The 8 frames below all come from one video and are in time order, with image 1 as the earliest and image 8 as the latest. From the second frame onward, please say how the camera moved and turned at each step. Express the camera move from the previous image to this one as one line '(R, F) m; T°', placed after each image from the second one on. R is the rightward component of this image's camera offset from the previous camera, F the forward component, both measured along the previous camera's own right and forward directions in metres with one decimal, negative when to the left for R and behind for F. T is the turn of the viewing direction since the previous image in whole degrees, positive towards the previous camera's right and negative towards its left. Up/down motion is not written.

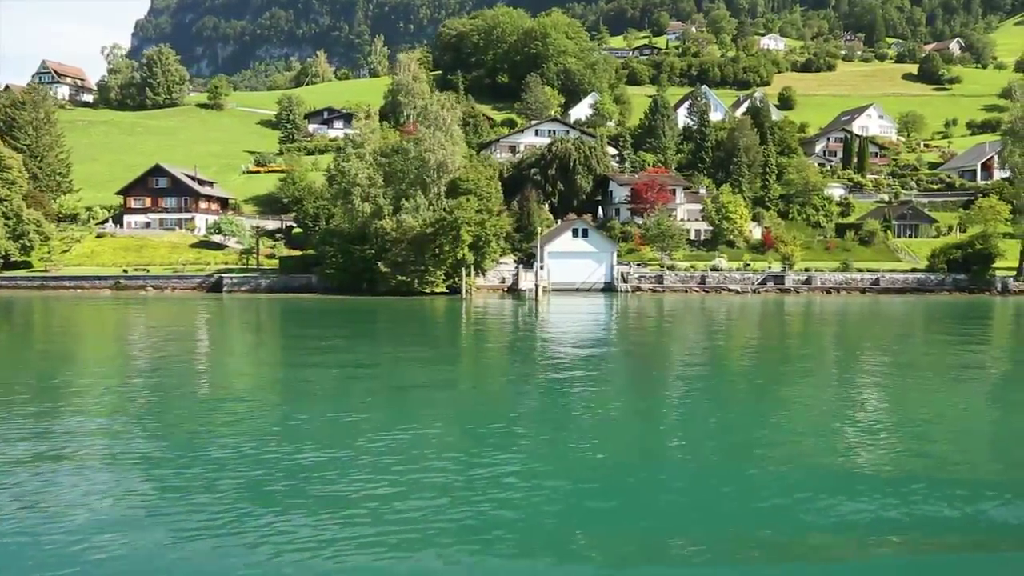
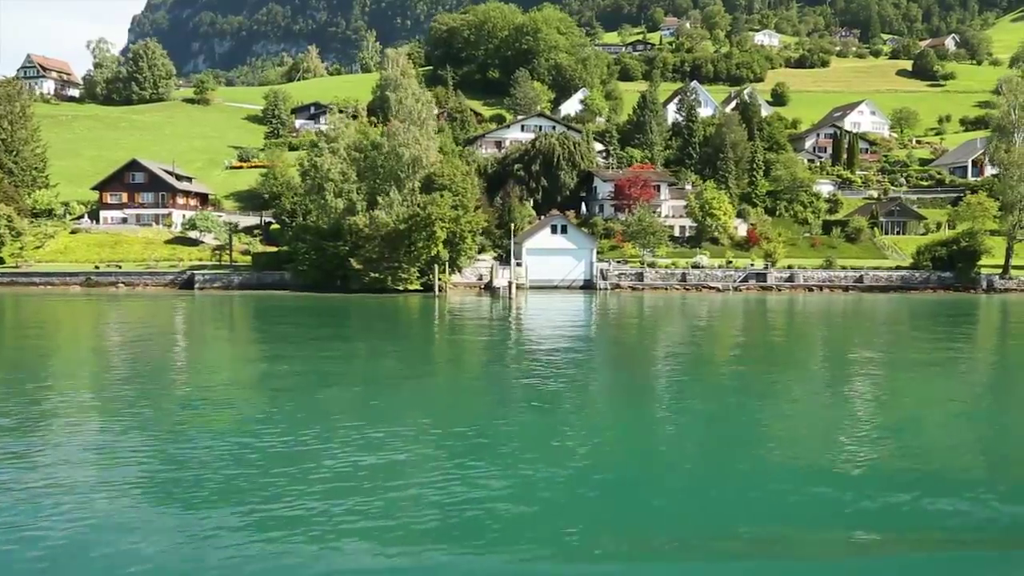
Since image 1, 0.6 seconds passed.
(+1.5, +1.1) m; 0°
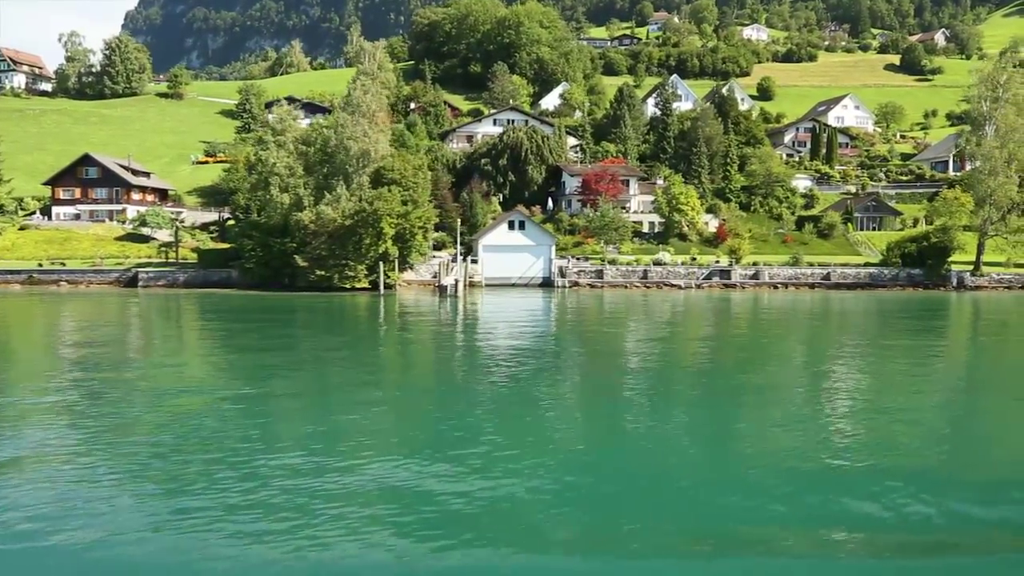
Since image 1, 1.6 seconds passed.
(+3.0, +2.0) m; 0°
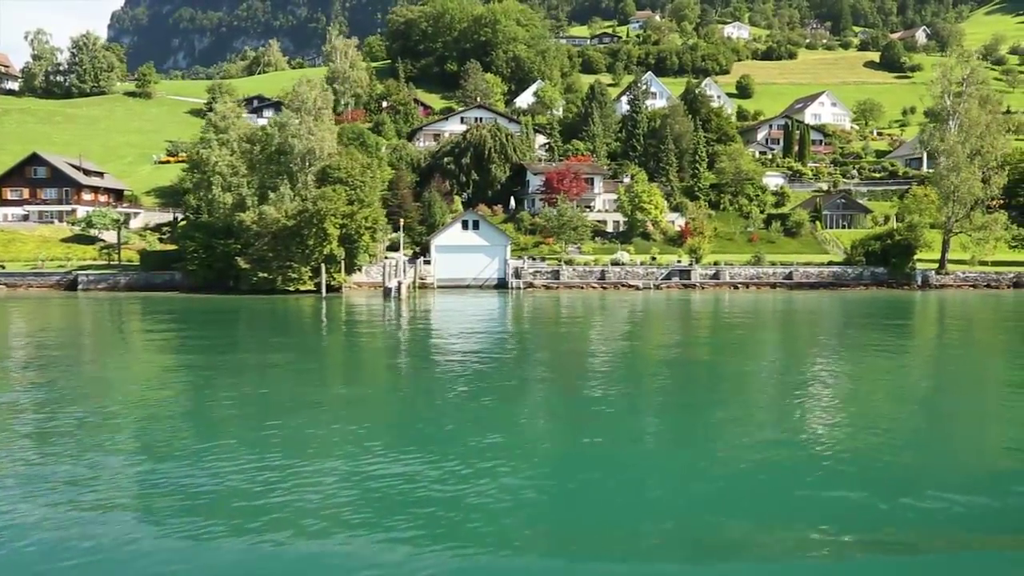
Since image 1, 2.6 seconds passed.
(+2.6, +1.7) m; +1°
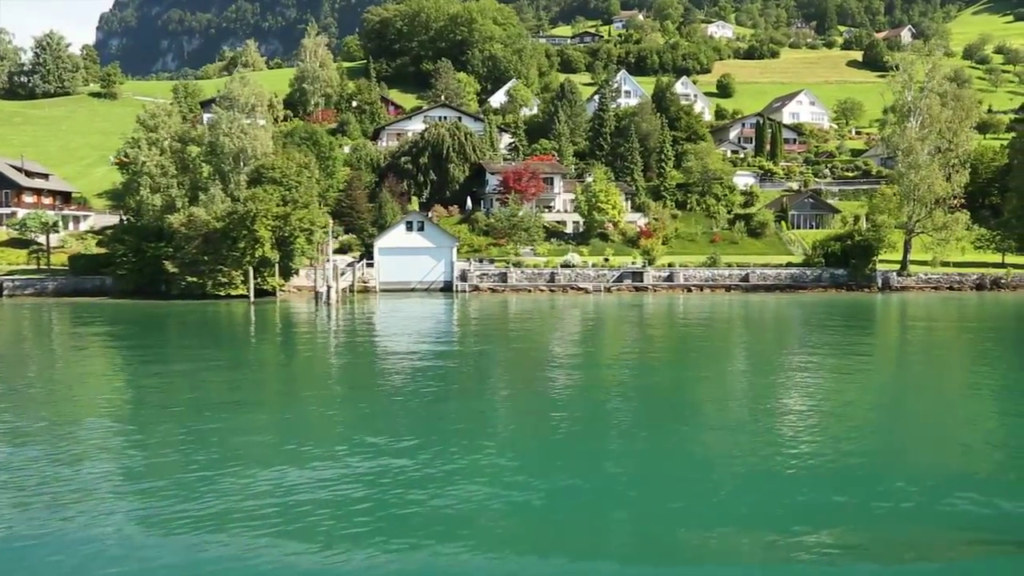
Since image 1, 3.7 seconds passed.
(+3.3, +2.2) m; 0°
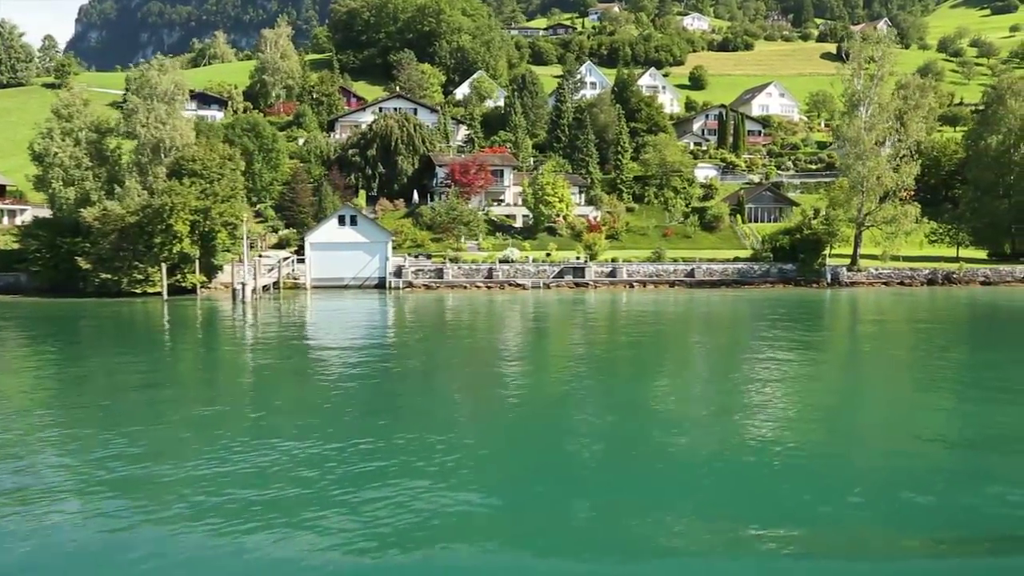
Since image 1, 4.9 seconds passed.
(+3.2, +2.1) m; +1°
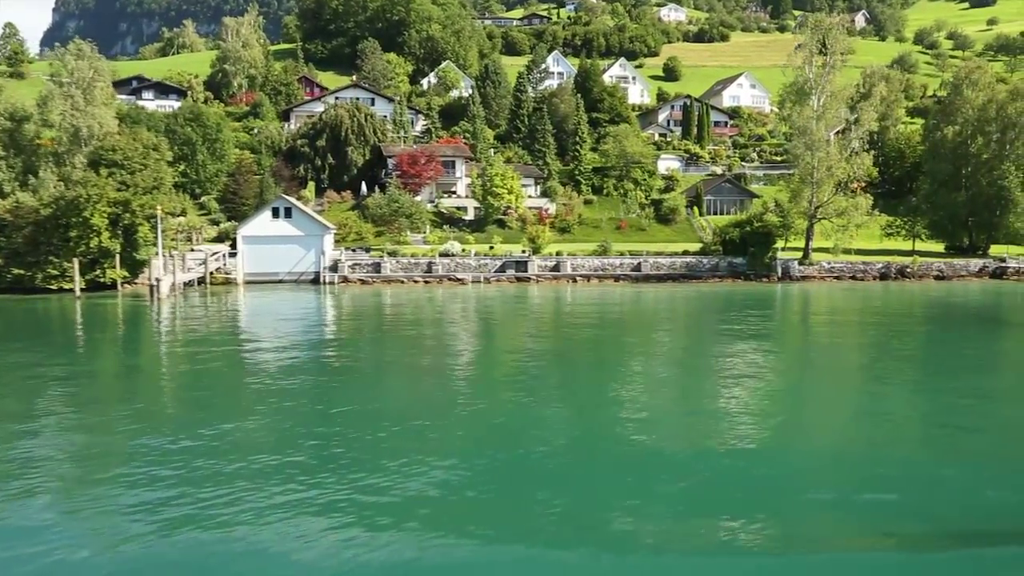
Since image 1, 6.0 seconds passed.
(+2.9, +1.9) m; +1°
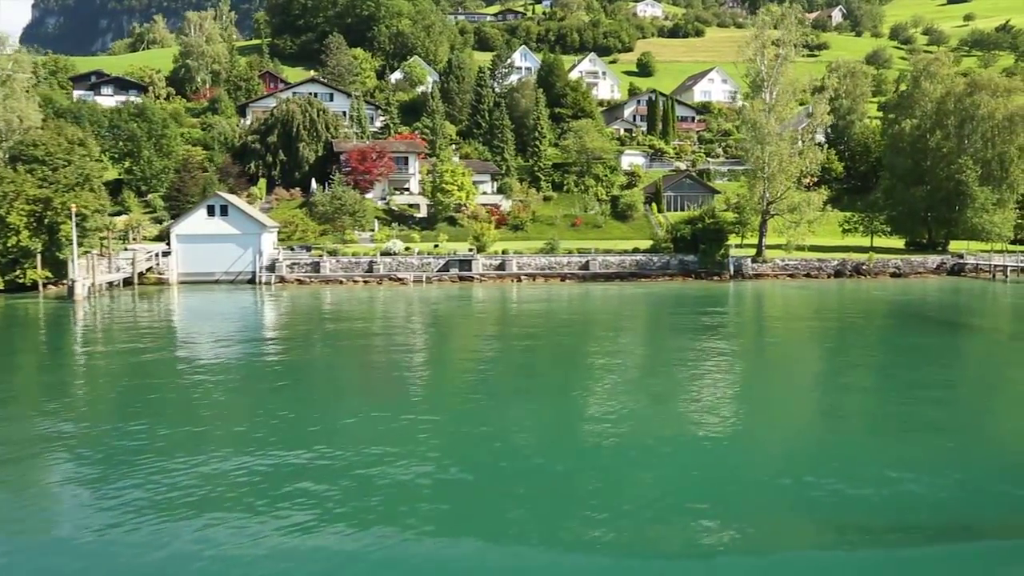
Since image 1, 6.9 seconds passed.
(+2.6, +1.6) m; +1°
